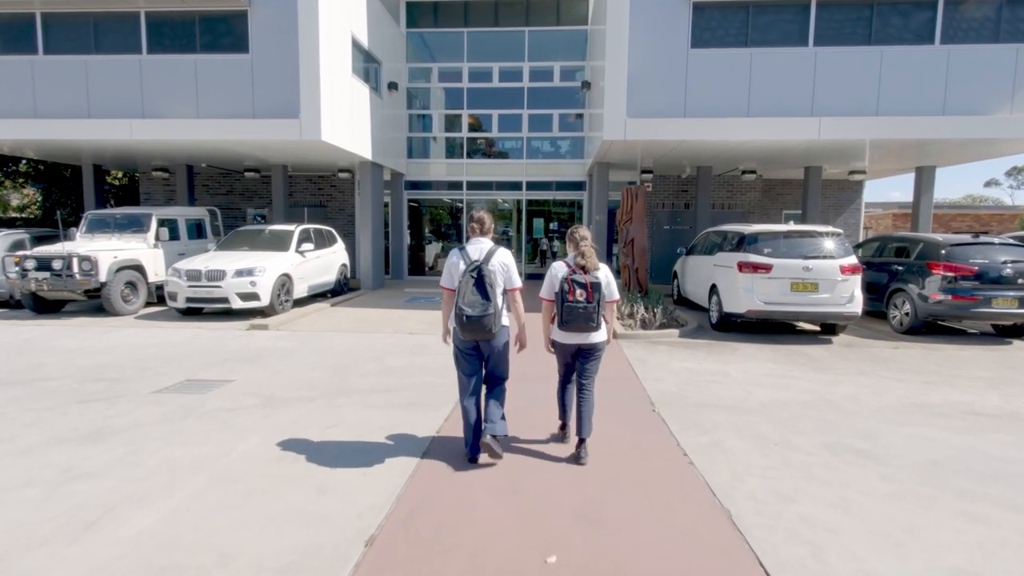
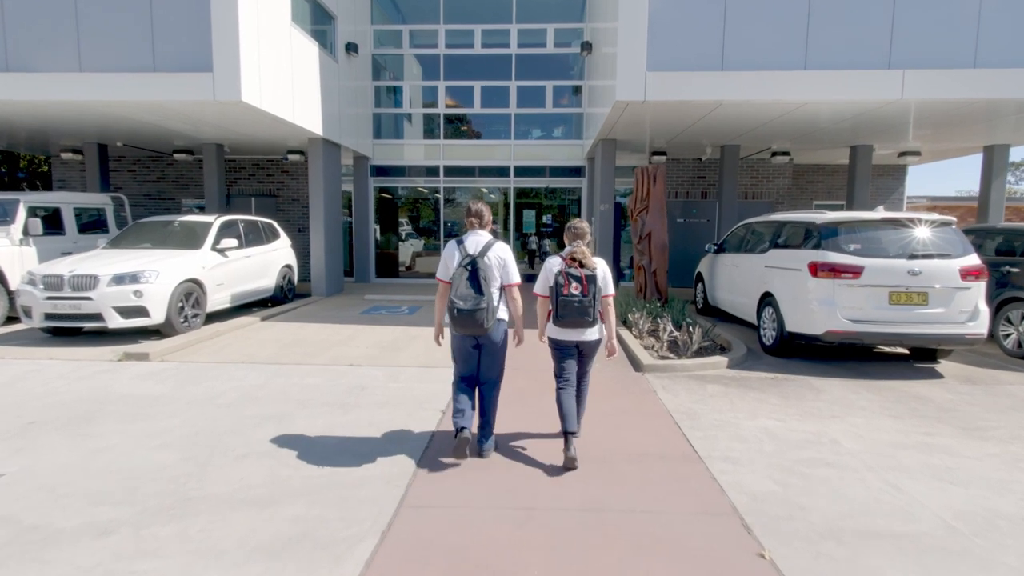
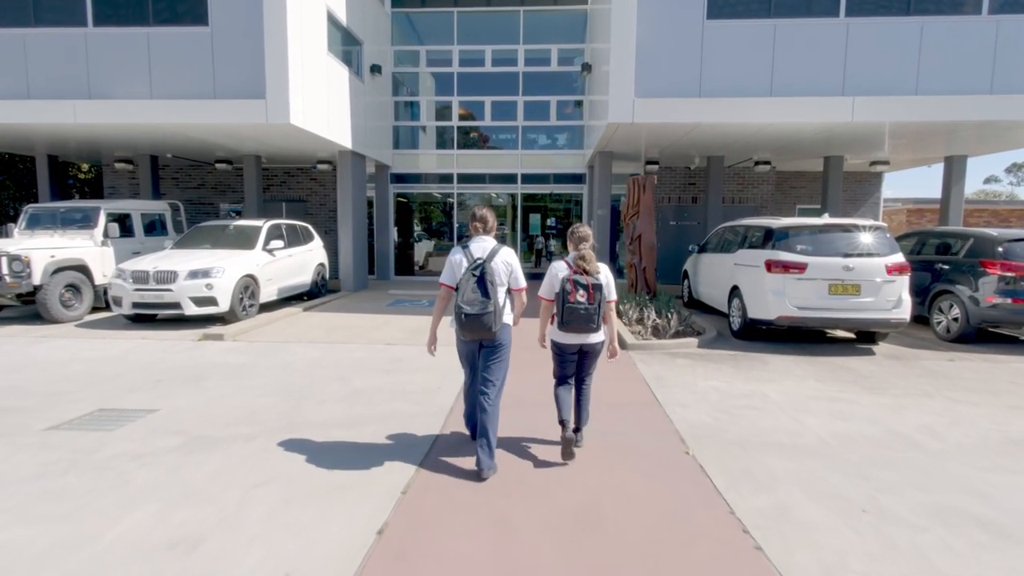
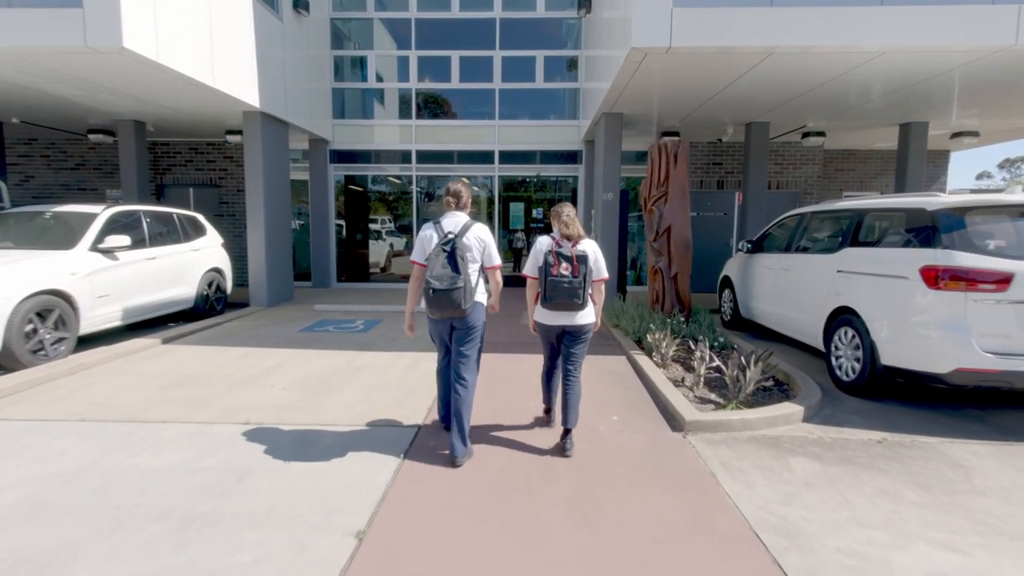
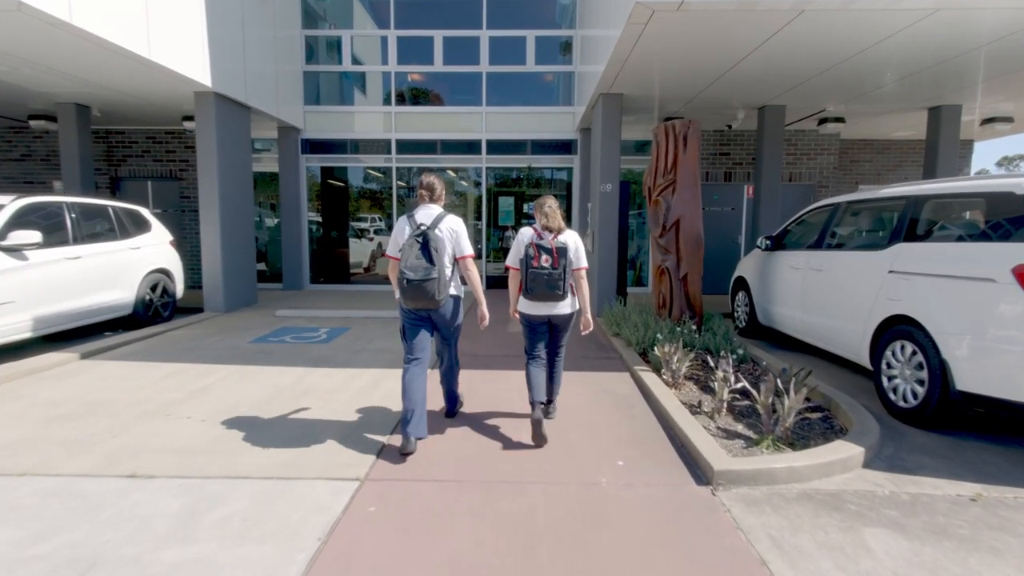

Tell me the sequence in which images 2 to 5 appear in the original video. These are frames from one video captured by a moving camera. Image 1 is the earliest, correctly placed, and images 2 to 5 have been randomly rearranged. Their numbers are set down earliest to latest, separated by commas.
3, 2, 4, 5
